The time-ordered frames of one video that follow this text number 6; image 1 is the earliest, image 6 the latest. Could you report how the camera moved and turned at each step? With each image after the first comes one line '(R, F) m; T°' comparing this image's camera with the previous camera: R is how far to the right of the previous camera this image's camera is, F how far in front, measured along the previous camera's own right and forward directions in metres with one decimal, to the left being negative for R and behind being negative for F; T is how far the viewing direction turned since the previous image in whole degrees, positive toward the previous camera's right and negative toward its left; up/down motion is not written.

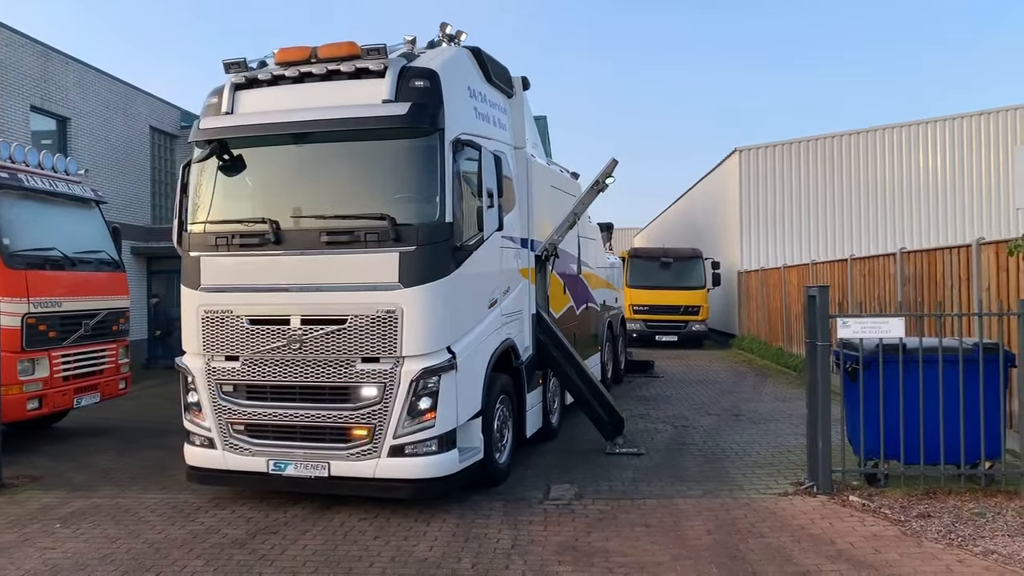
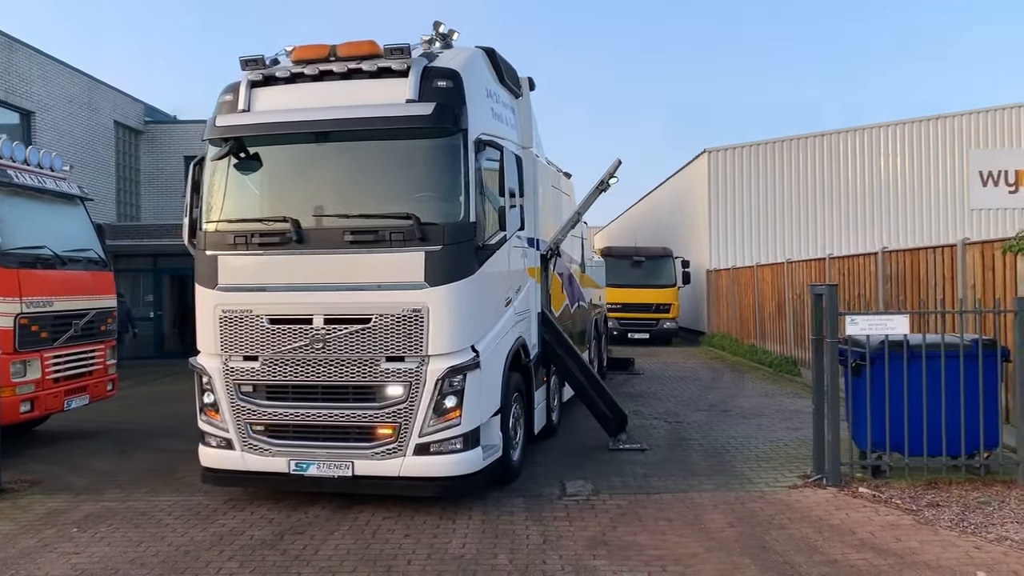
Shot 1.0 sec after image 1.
(-0.5, 0.0) m; +3°
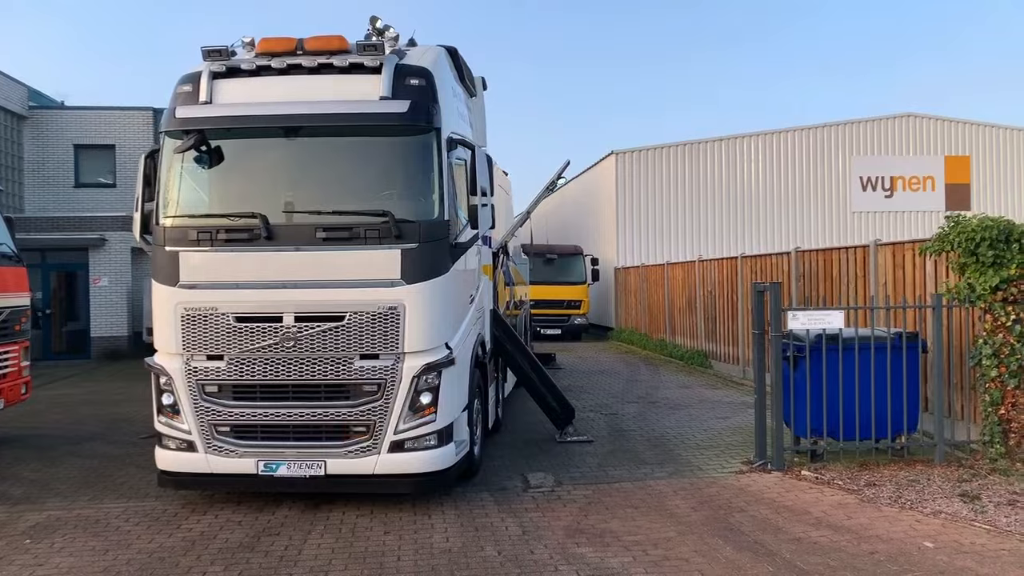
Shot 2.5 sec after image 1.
(-0.6, -0.1) m; +8°
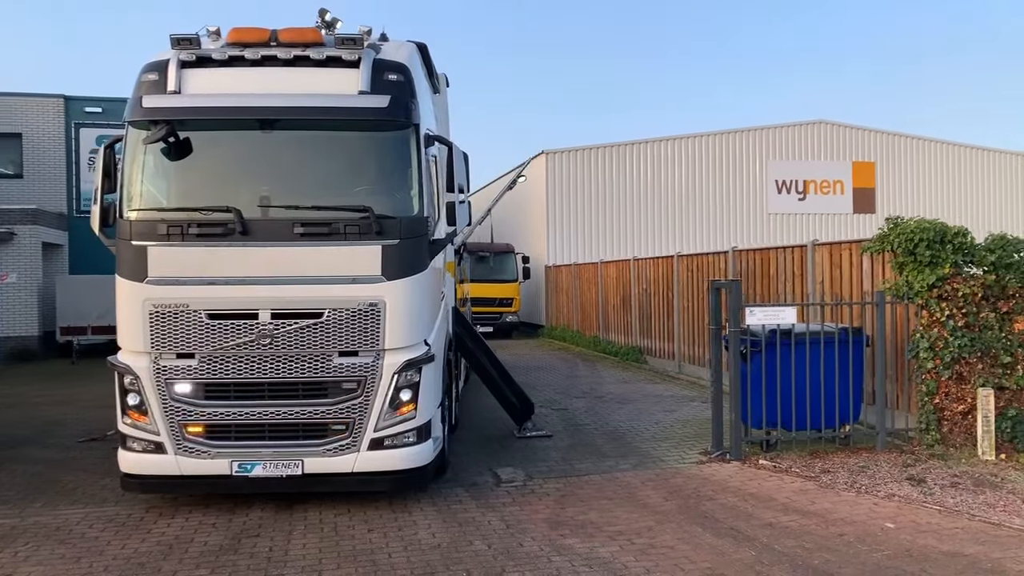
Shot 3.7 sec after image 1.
(-0.5, 0.0) m; +6°
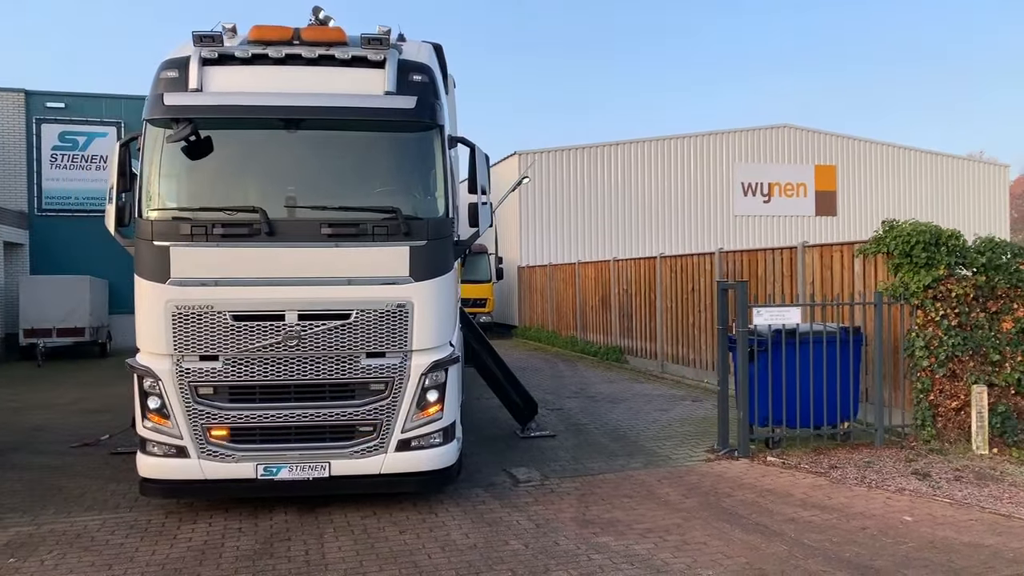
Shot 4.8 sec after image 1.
(-0.5, 0.0) m; +3°
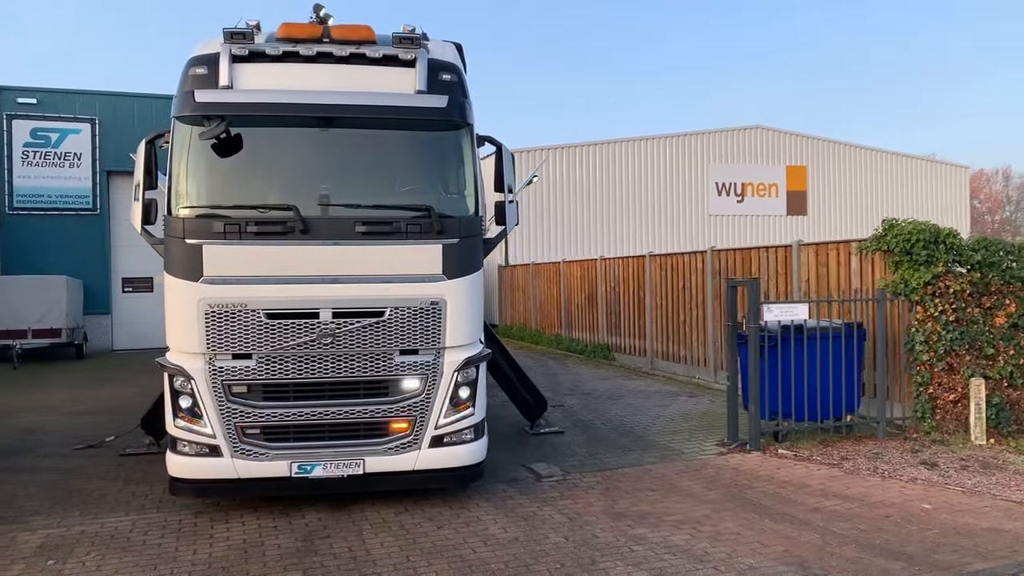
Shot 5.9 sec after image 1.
(-0.5, -0.1) m; +3°
